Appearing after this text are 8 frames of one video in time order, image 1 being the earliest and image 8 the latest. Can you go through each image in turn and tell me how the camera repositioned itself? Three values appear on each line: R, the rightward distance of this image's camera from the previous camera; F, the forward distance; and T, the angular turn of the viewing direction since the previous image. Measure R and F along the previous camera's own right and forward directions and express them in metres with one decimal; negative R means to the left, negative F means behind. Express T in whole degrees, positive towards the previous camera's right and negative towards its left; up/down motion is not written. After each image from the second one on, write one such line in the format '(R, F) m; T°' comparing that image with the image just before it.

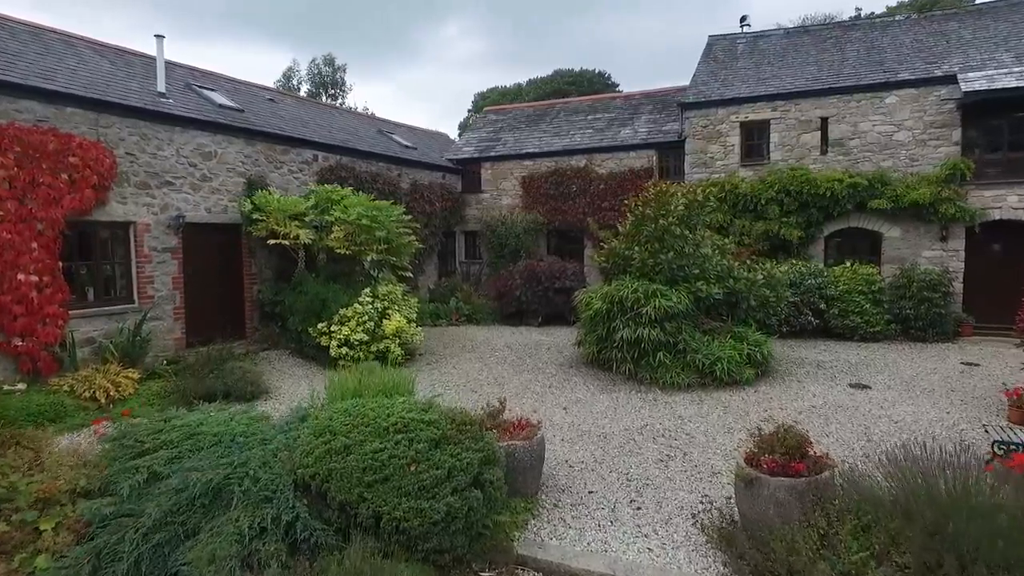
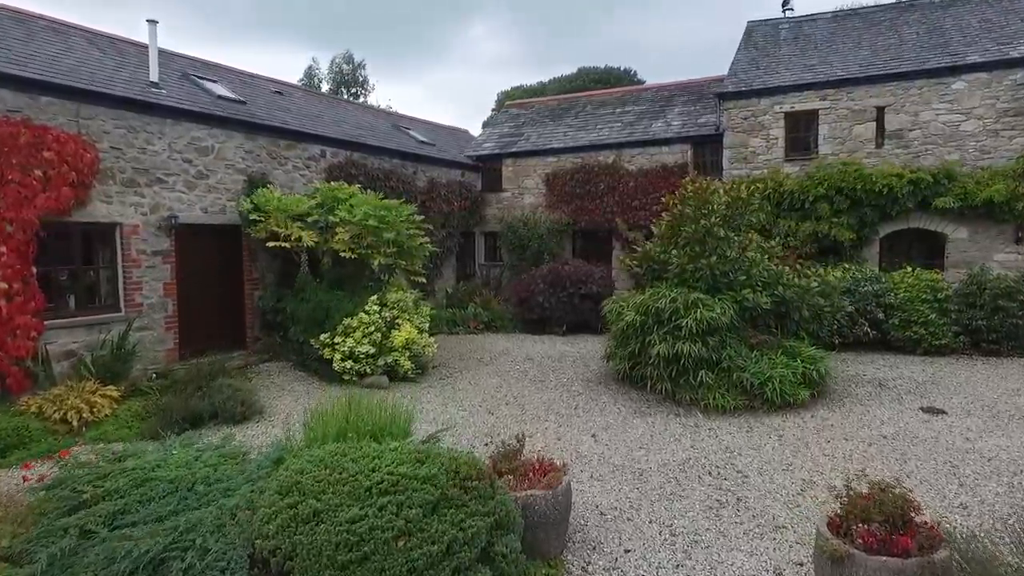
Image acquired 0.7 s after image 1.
(0.0, +0.8) m; -2°
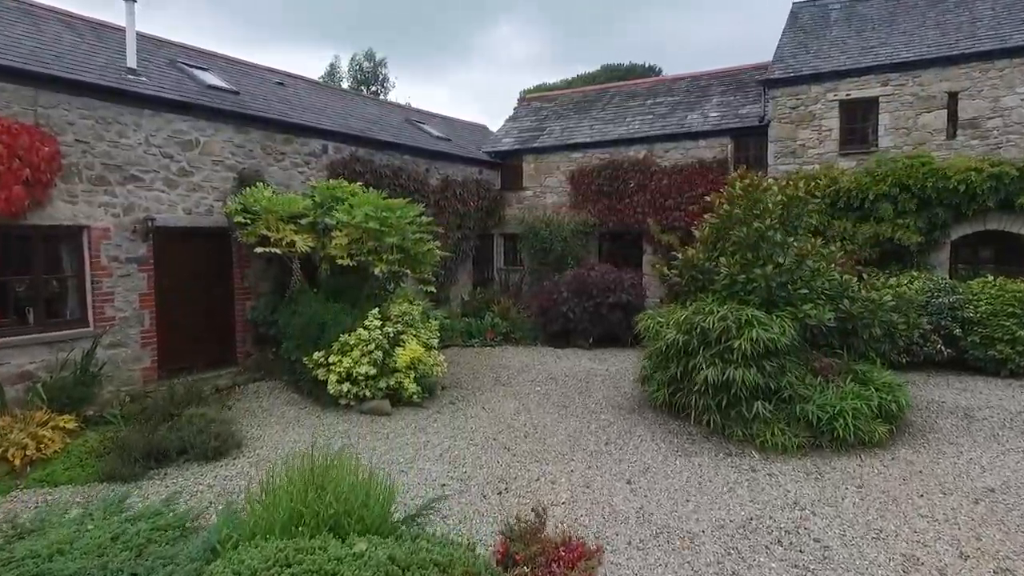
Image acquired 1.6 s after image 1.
(0.0, +0.9) m; -2°
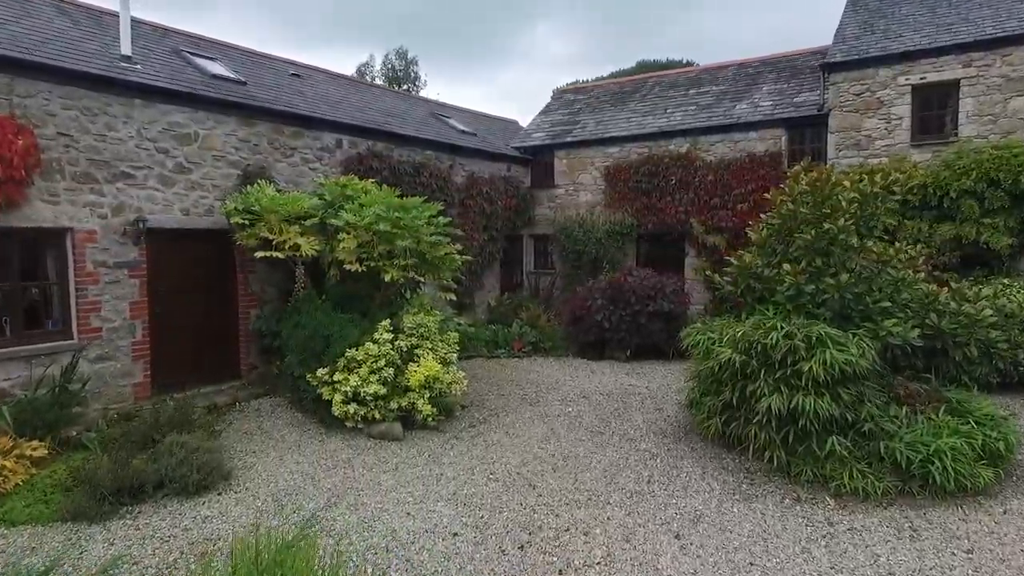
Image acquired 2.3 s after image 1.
(0.0, +0.7) m; -3°
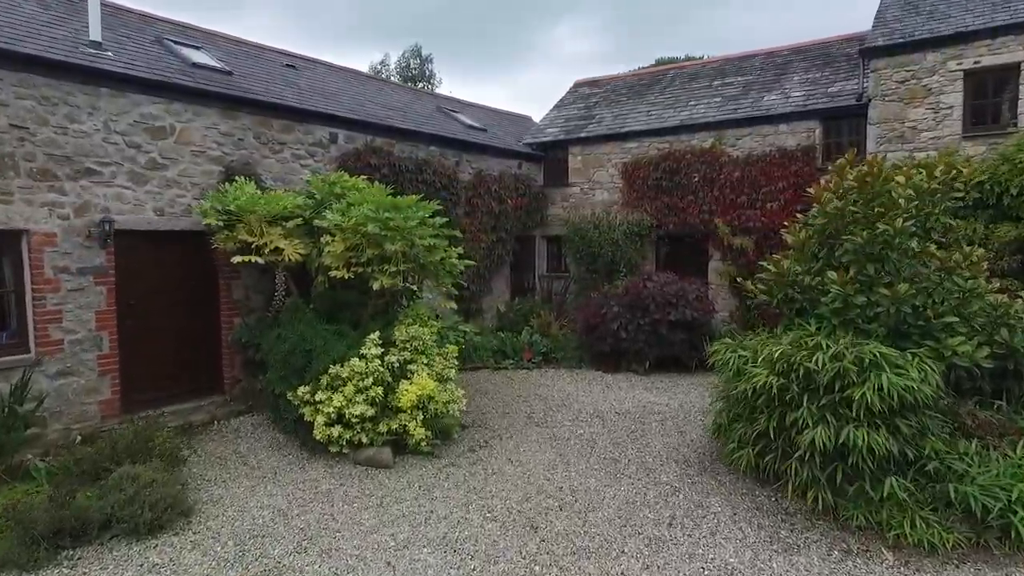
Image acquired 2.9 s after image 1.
(+0.1, +0.6) m; -2°
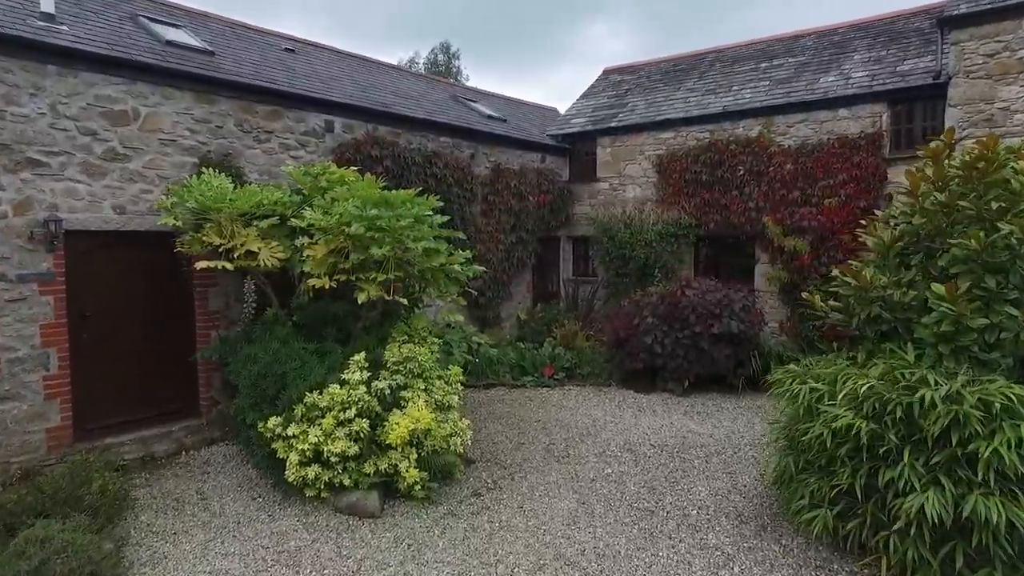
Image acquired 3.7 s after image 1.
(+0.1, +0.9) m; -3°
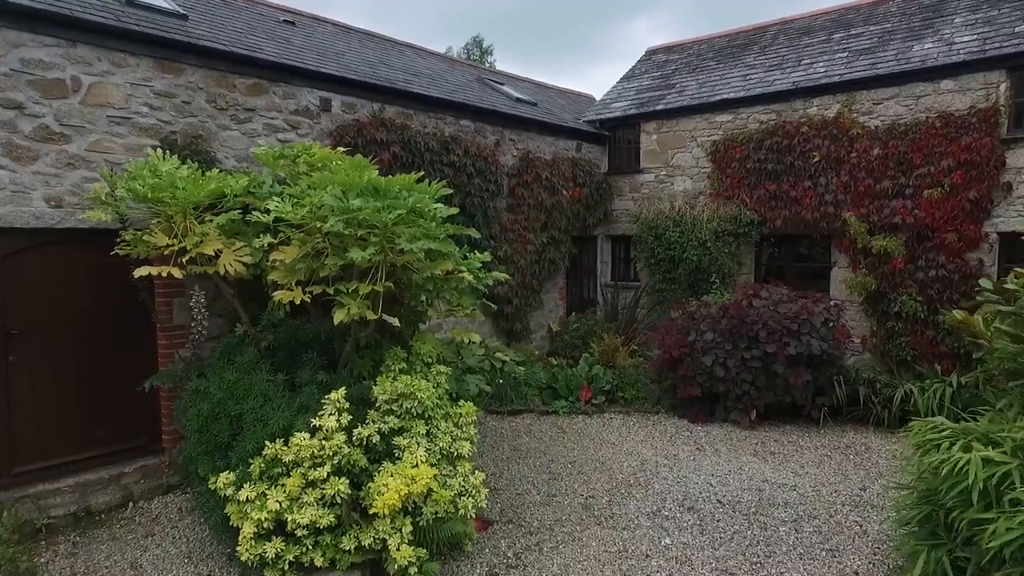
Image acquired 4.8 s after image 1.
(0.0, +1.1) m; -3°
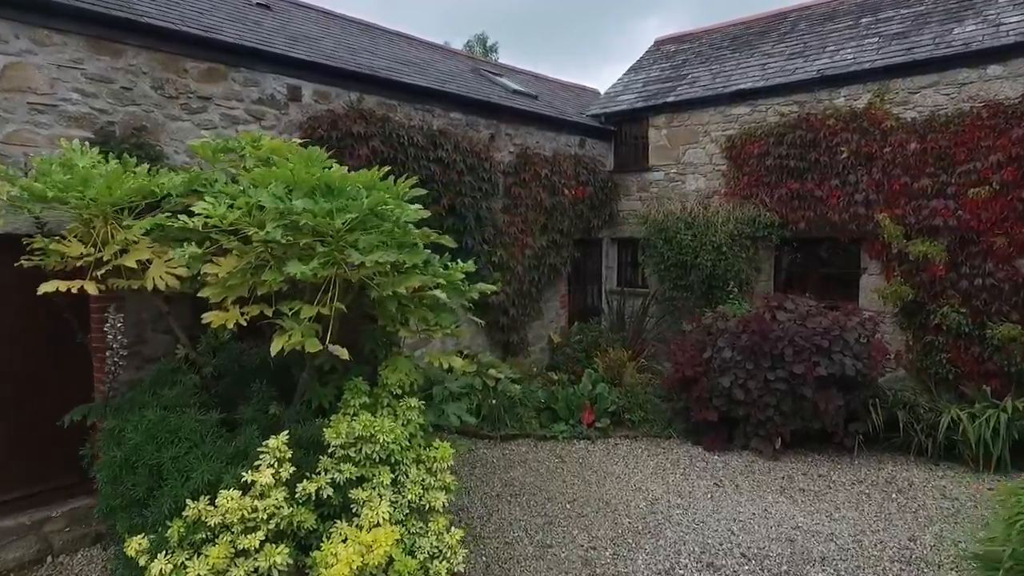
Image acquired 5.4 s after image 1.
(+0.1, +0.6) m; -1°
